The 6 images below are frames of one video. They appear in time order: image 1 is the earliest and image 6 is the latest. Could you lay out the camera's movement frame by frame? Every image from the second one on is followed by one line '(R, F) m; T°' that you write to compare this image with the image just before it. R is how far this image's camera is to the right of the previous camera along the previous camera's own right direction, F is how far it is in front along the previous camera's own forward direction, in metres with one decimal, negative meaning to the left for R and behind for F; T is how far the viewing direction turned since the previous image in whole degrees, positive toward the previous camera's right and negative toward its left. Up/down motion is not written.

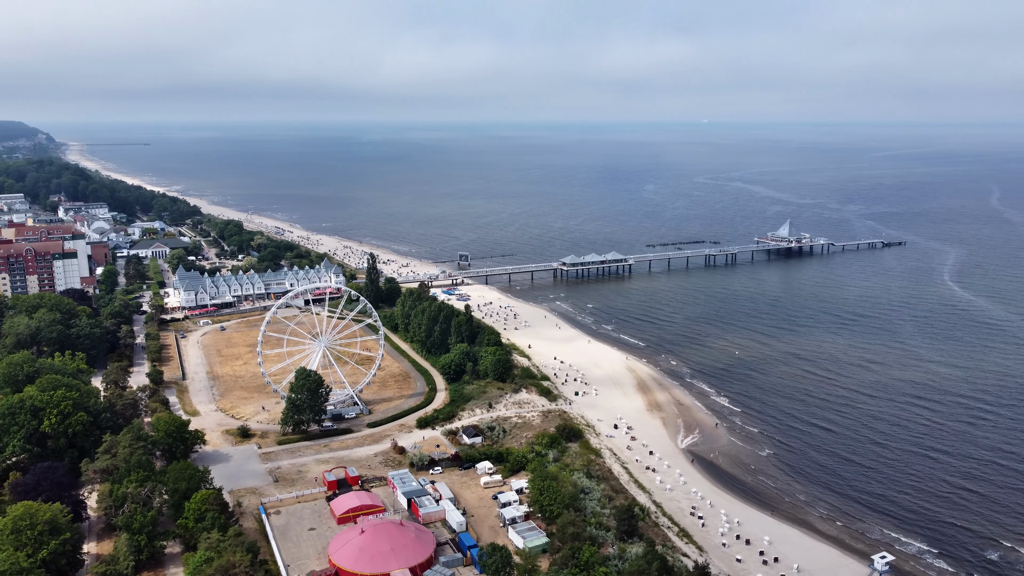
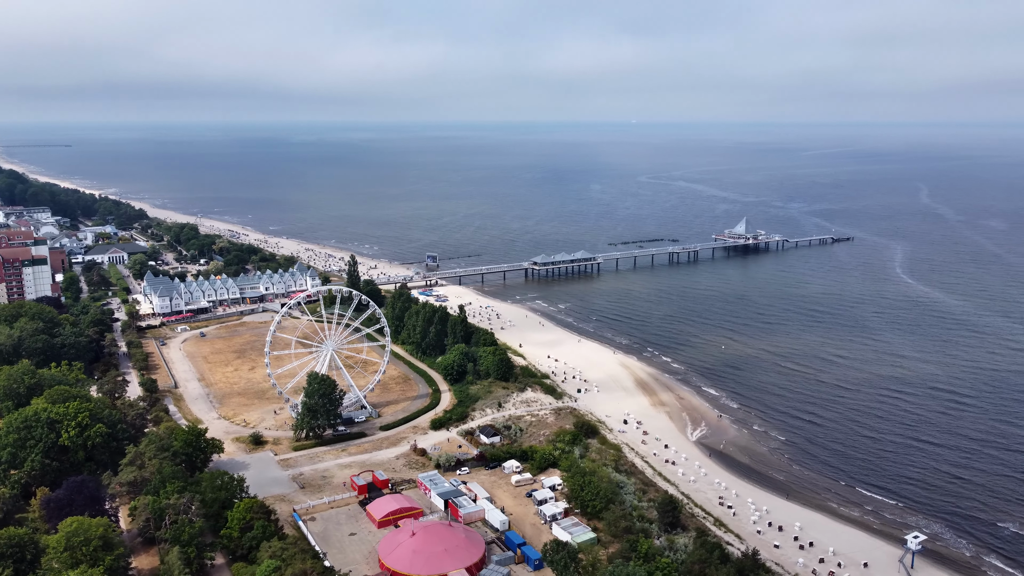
(-5.7, -0.1) m; +5°
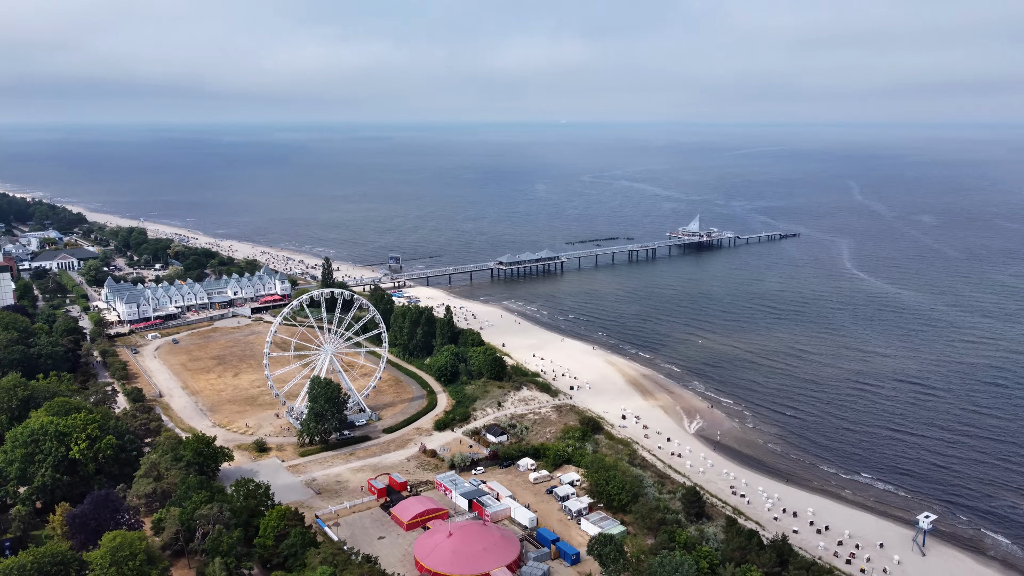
(-5.0, -0.1) m; +5°
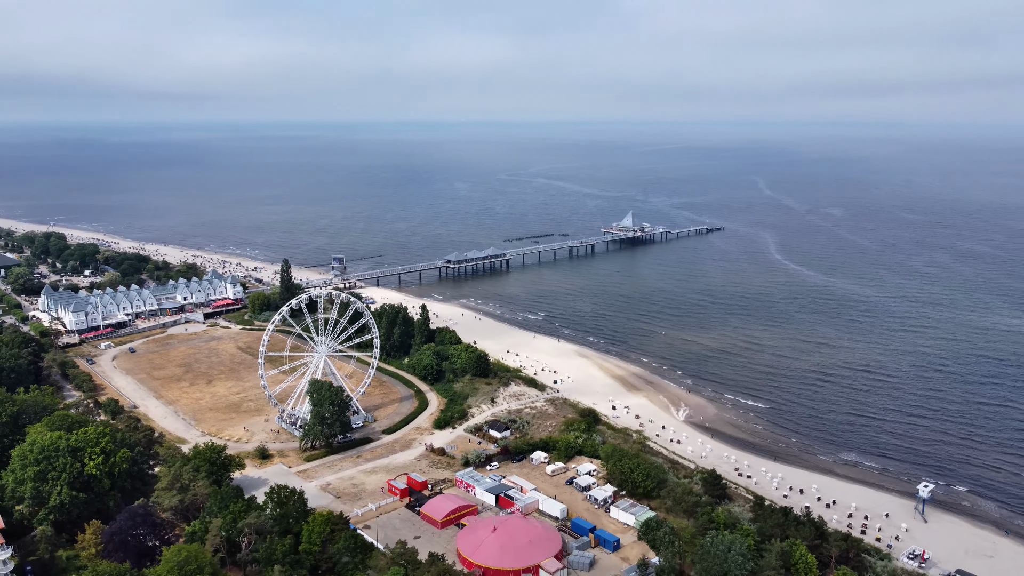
(-6.7, -0.1) m; +7°
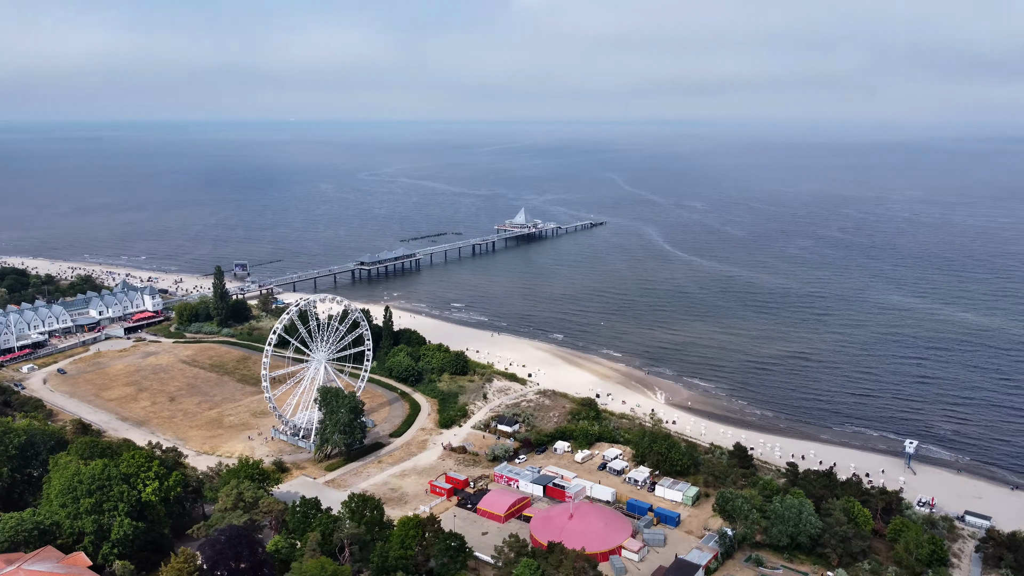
(-11.7, +0.2) m; +12°
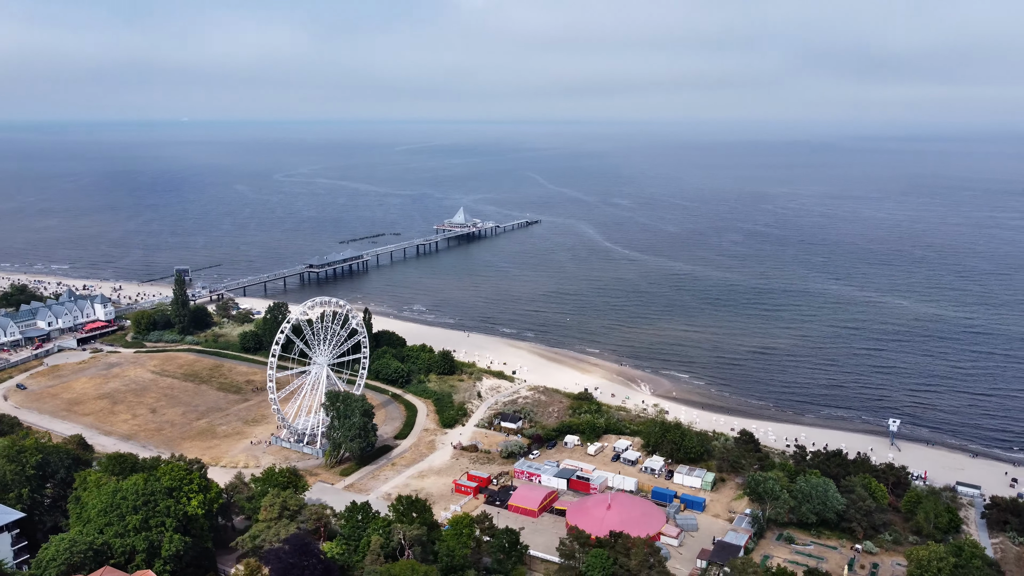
(-6.7, -0.1) m; +7°
